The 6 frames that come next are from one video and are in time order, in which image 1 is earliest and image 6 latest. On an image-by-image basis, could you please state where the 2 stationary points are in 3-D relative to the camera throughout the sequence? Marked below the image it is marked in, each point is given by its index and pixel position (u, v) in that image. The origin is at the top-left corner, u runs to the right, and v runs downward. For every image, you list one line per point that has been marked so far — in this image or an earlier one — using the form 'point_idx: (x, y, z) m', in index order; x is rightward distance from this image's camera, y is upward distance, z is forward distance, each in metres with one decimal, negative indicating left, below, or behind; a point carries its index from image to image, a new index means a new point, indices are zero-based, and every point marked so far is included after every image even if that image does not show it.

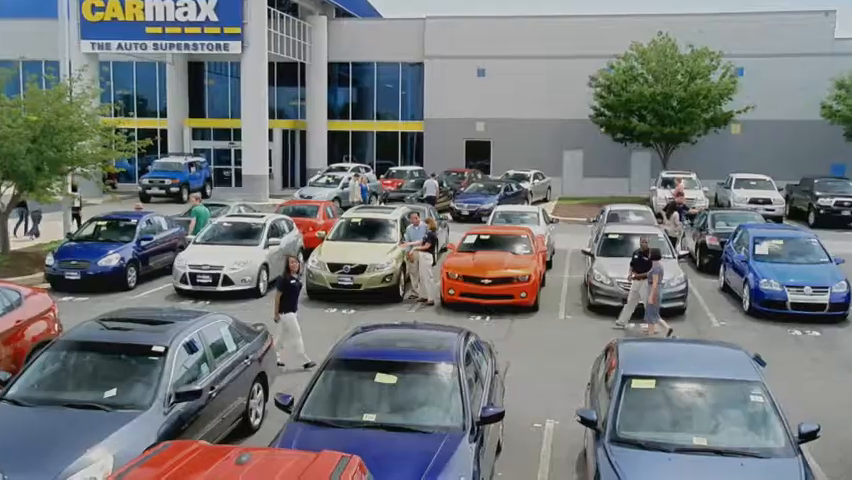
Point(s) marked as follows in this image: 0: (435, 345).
0: (+0.1, -0.6, +11.6) m
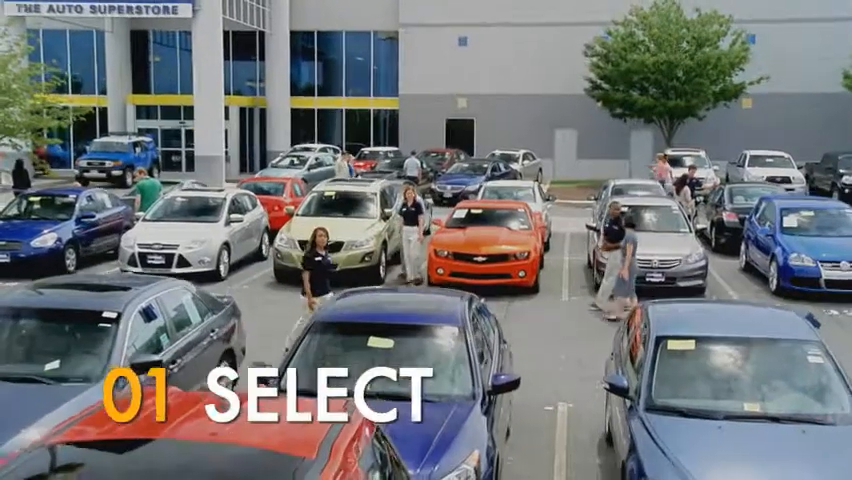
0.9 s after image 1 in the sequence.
0: (0.0, -0.3, +9.9) m
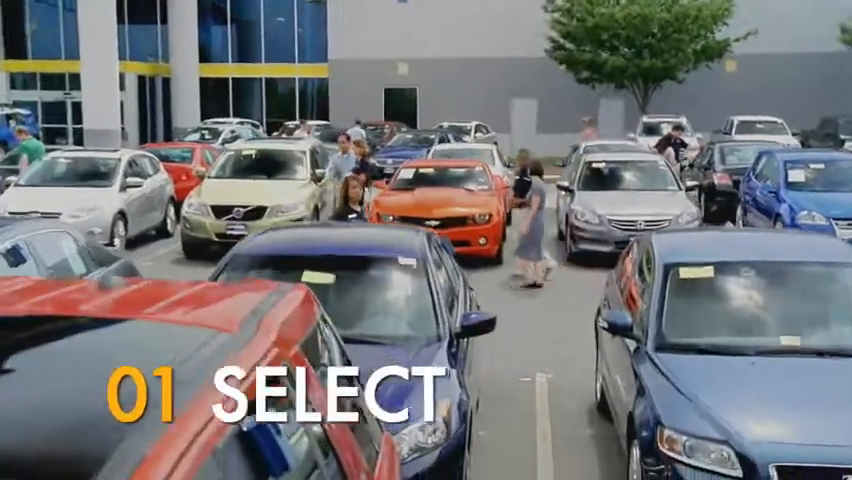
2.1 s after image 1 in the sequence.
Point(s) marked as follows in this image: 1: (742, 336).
0: (-0.2, 0.0, +8.0) m
1: (+1.2, -0.4, +7.4) m
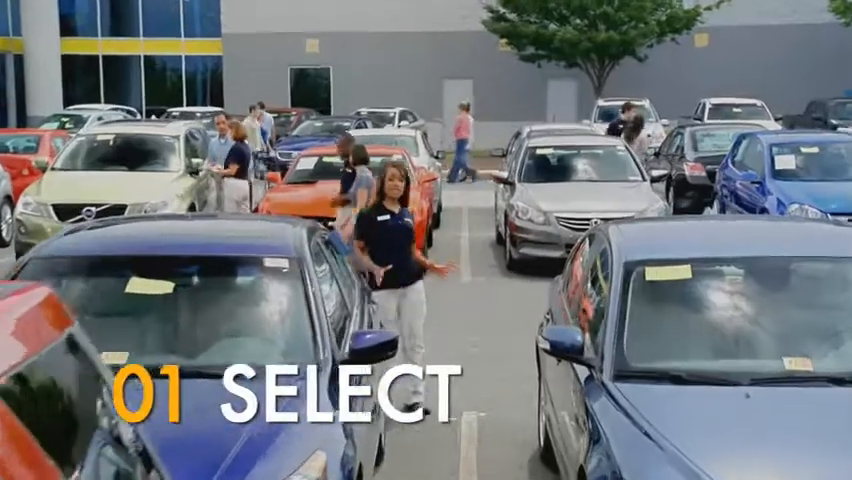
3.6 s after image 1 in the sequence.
0: (-0.5, 0.0, +6.0) m
1: (+0.8, -0.3, +5.5) m
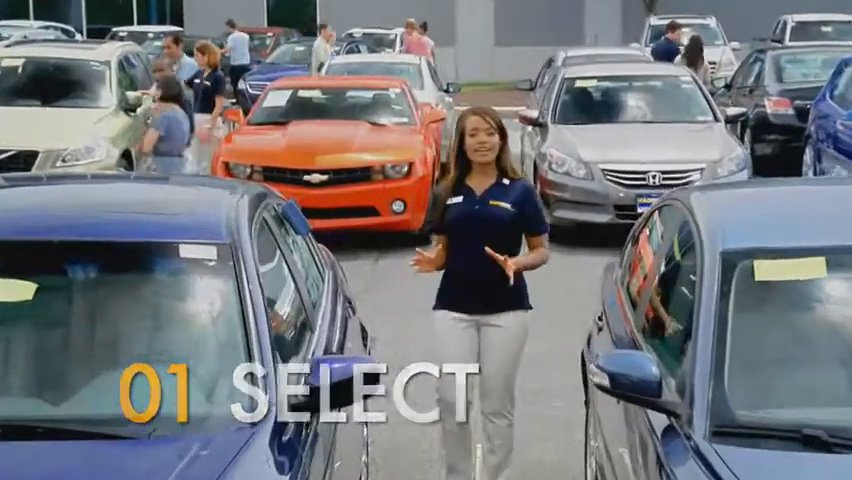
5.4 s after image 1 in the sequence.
0: (-0.5, +0.1, +4.2) m
1: (+0.8, -0.3, +3.6) m
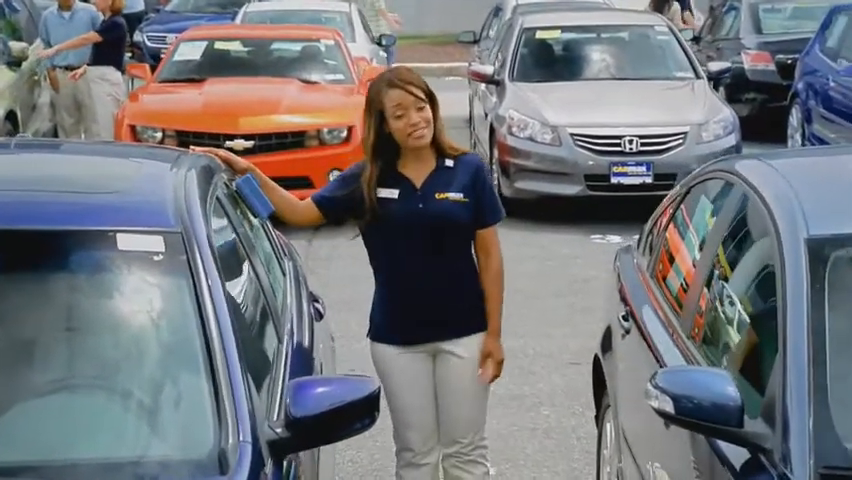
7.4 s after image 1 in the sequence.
0: (-0.5, +0.1, +3.3) m
1: (+0.9, -0.3, +2.9) m
